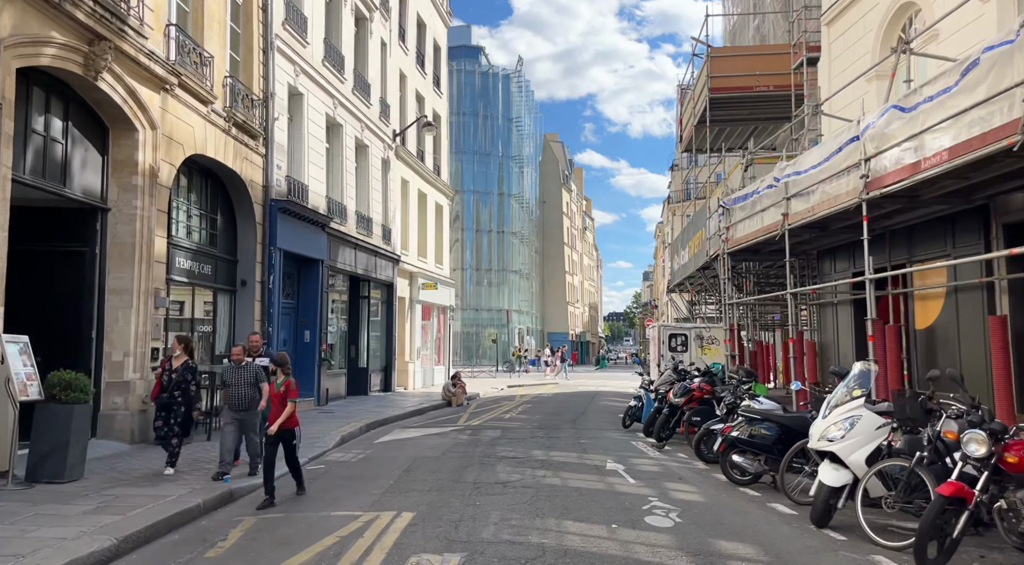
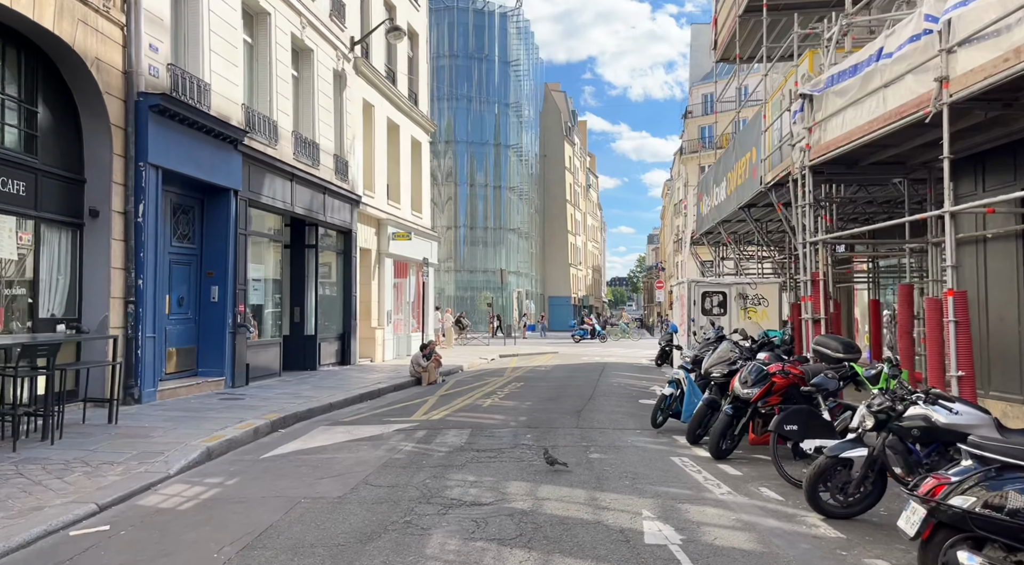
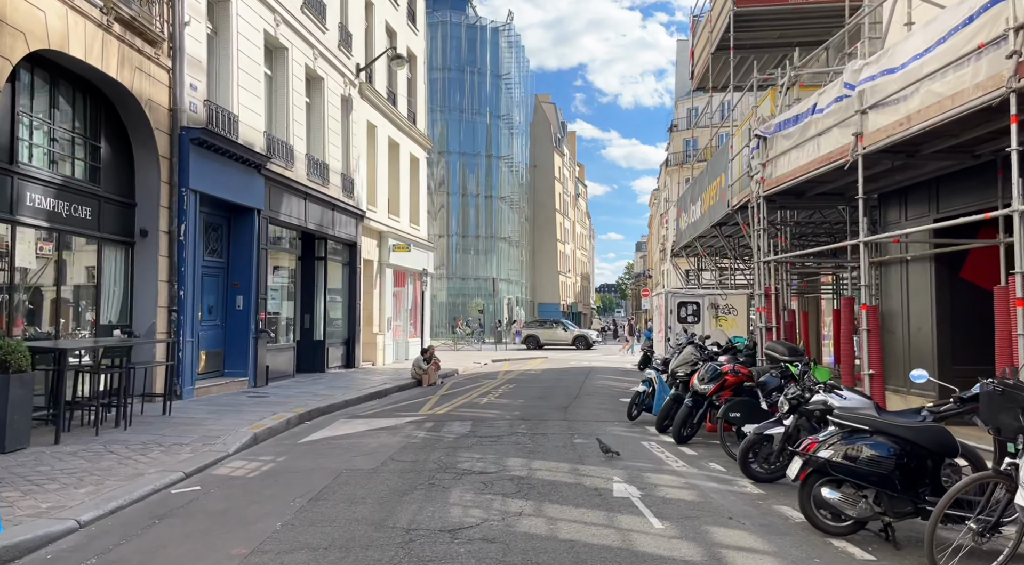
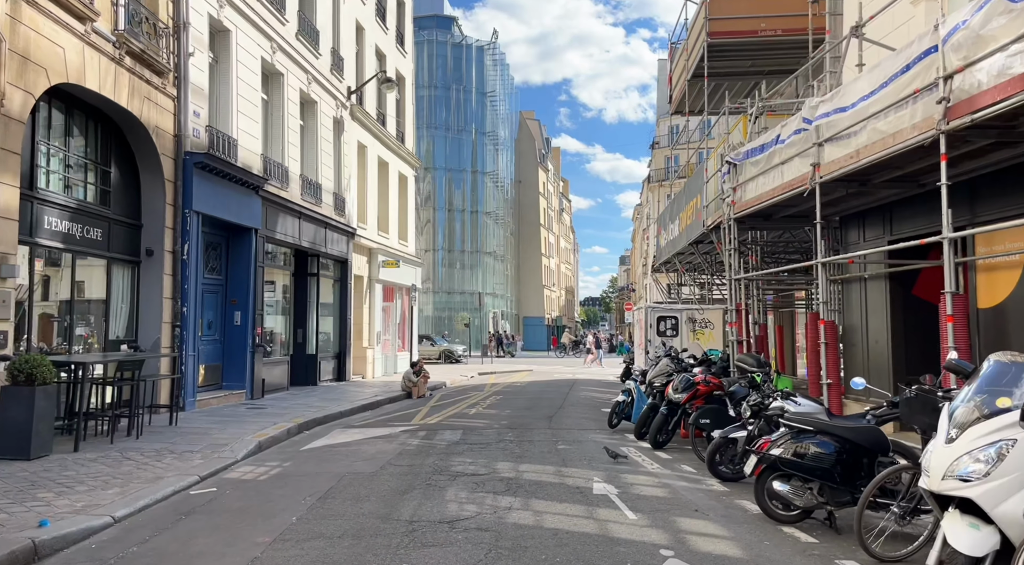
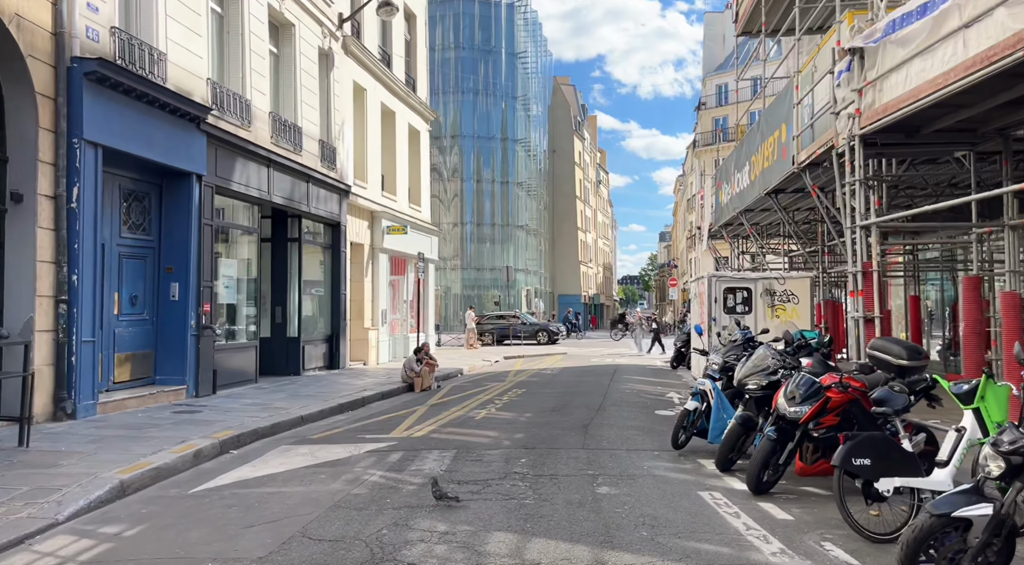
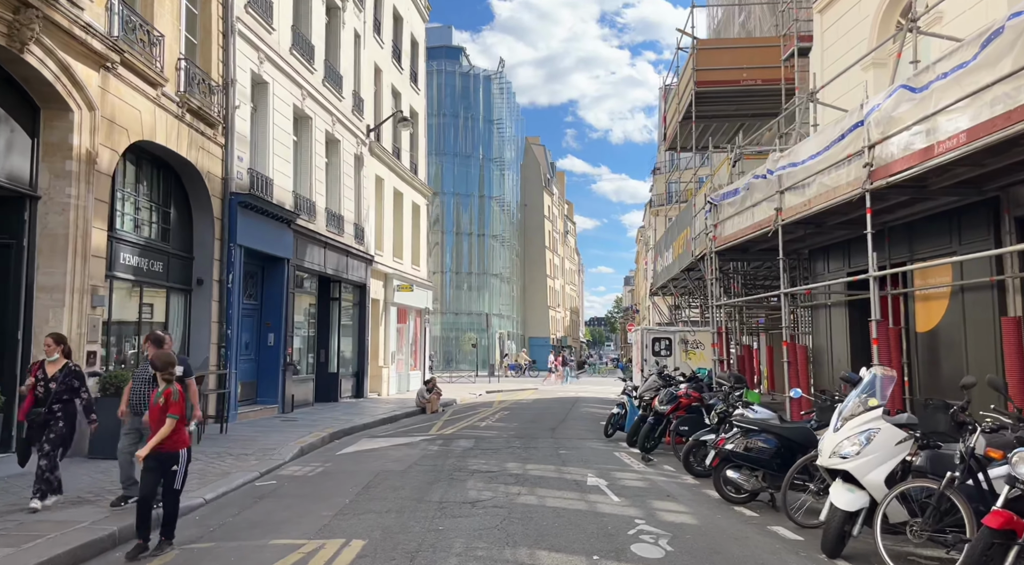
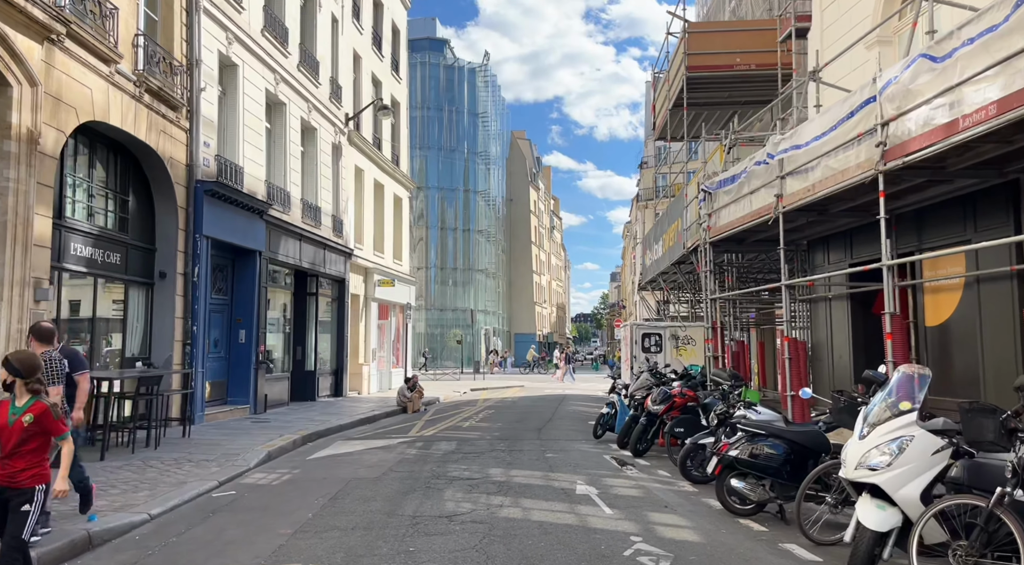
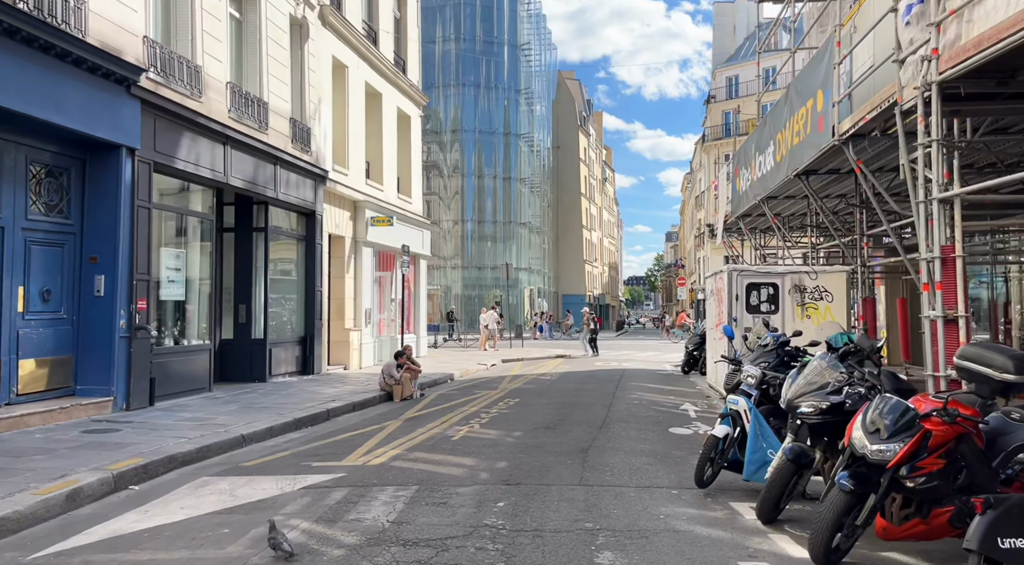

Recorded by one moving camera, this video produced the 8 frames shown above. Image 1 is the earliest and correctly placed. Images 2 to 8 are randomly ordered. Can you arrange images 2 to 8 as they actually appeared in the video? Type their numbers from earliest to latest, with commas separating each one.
6, 7, 4, 3, 2, 5, 8
